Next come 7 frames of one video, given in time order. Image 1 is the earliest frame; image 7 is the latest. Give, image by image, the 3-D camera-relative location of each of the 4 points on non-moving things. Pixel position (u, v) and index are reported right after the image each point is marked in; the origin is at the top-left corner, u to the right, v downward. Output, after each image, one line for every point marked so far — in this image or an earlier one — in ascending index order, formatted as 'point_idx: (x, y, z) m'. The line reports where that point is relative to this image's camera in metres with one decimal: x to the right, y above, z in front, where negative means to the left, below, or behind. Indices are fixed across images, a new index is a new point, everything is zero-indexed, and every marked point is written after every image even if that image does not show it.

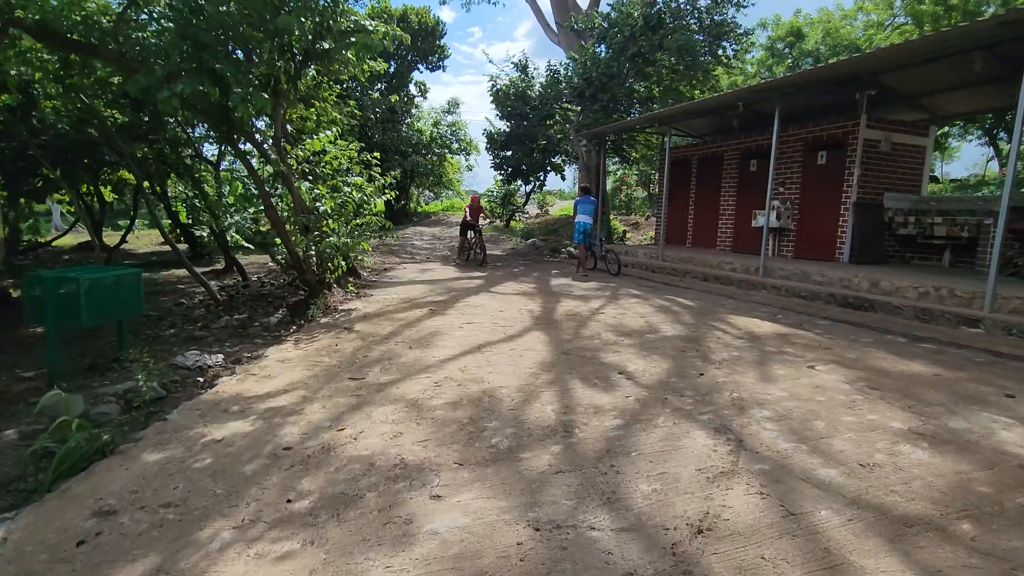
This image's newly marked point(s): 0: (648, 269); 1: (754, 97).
0: (+2.7, +0.4, +10.8) m
1: (+4.0, +3.1, +9.0) m
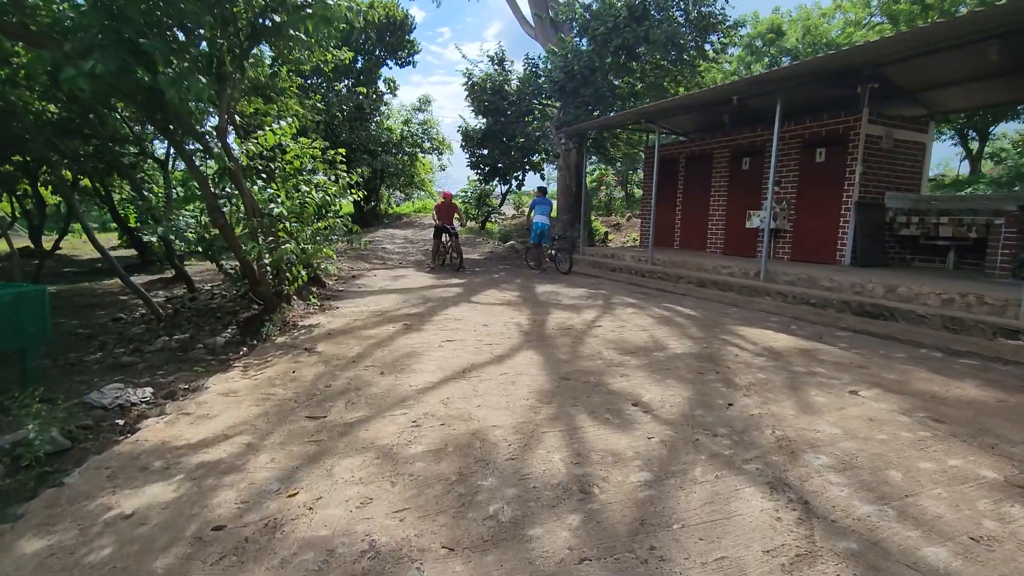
0: (+2.3, +0.3, +10.2) m
1: (+3.7, +3.0, +8.4) m
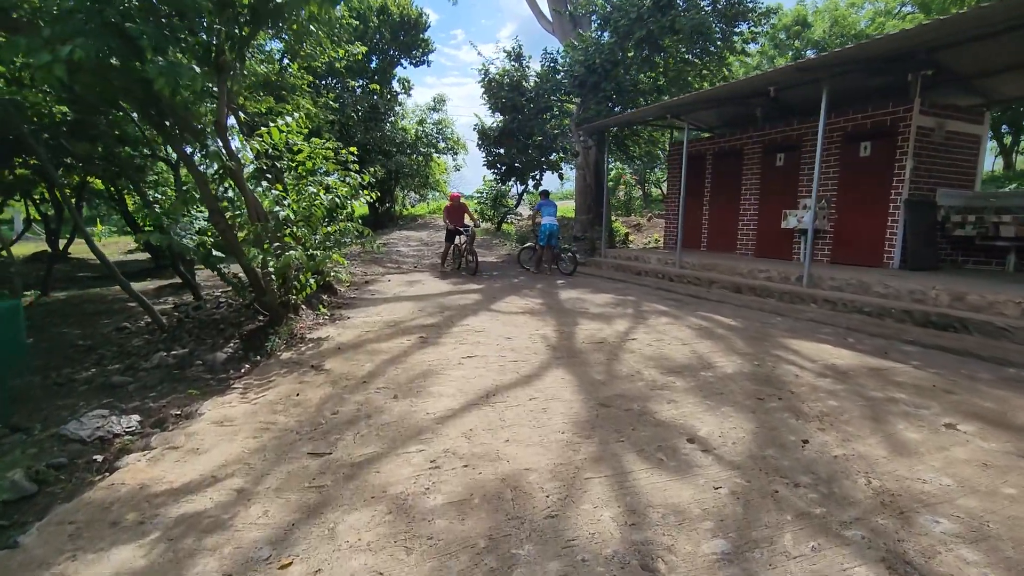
0: (+2.7, +0.2, +9.6) m
1: (+4.0, +3.0, +7.8) m
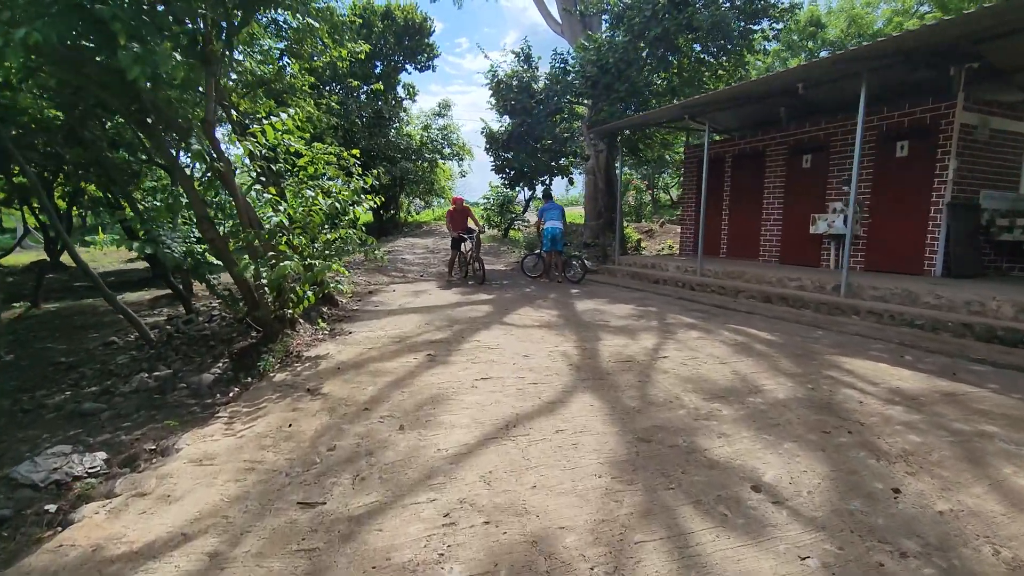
0: (+2.9, 0.0, +9.0) m
1: (+4.1, +2.8, +7.3) m
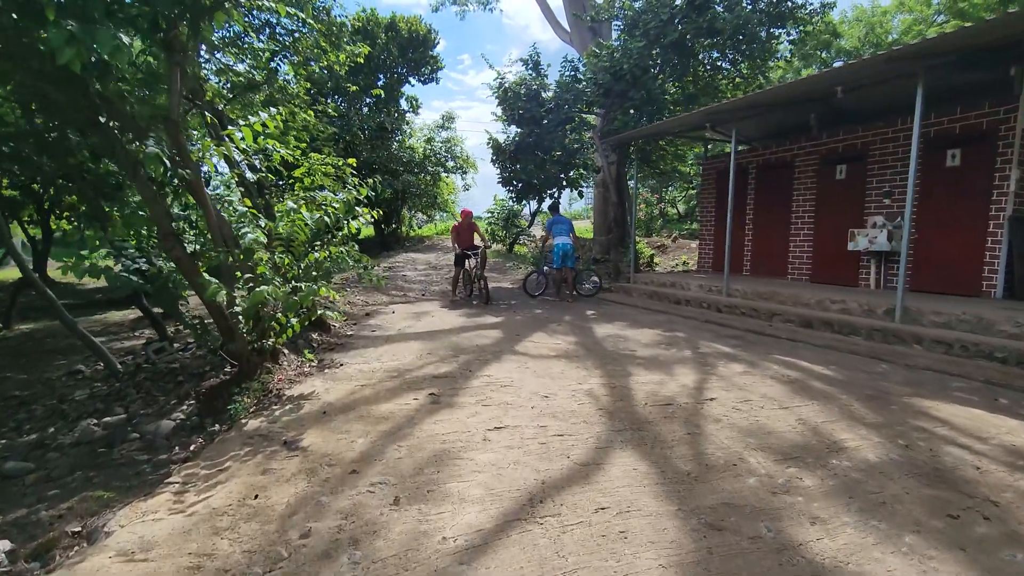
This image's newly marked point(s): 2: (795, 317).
0: (+3.0, -0.3, +8.3) m
1: (+4.3, +2.6, +6.6) m
2: (+3.6, -0.4, +6.8) m
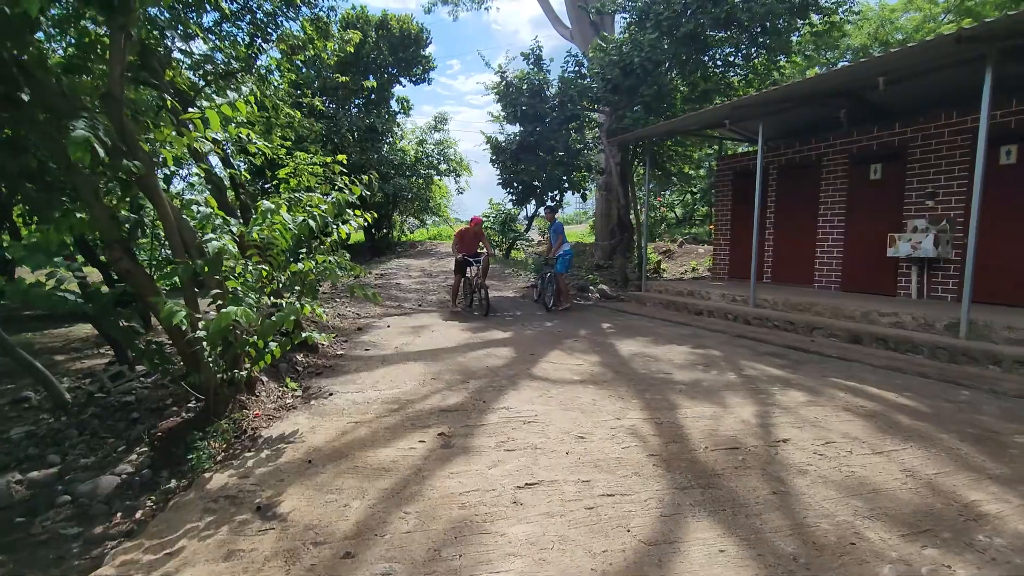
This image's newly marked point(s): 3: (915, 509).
0: (+3.1, -0.4, +7.6) m
1: (+4.4, +2.4, +6.0) m
2: (+3.7, -0.5, +6.1) m
3: (+1.9, -1.0, +2.6) m
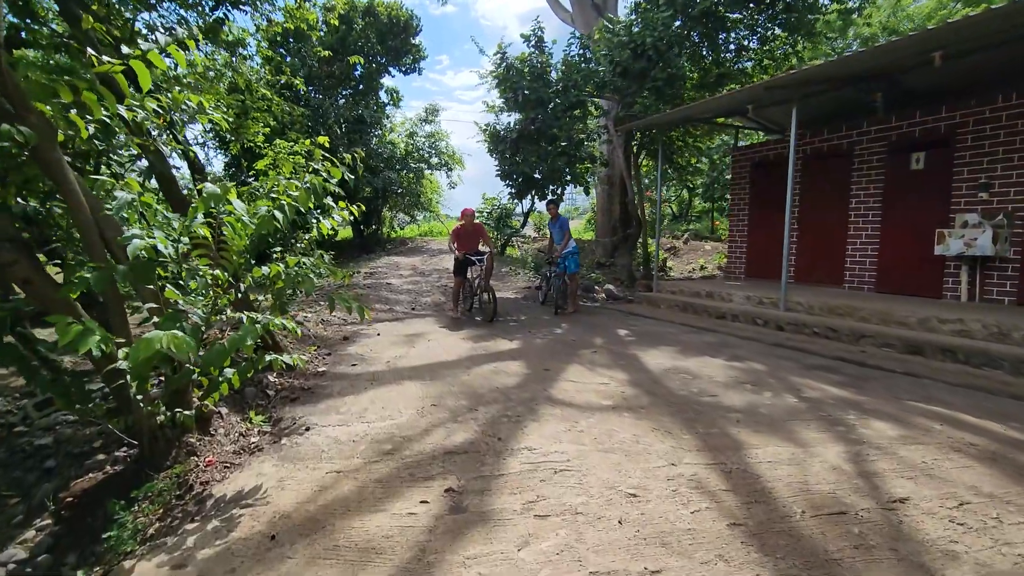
0: (+3.2, -0.5, +6.8) m
1: (+4.5, +2.4, +5.2) m
2: (+3.8, -0.5, +5.4) m
3: (+2.1, -1.1, +1.8) m
